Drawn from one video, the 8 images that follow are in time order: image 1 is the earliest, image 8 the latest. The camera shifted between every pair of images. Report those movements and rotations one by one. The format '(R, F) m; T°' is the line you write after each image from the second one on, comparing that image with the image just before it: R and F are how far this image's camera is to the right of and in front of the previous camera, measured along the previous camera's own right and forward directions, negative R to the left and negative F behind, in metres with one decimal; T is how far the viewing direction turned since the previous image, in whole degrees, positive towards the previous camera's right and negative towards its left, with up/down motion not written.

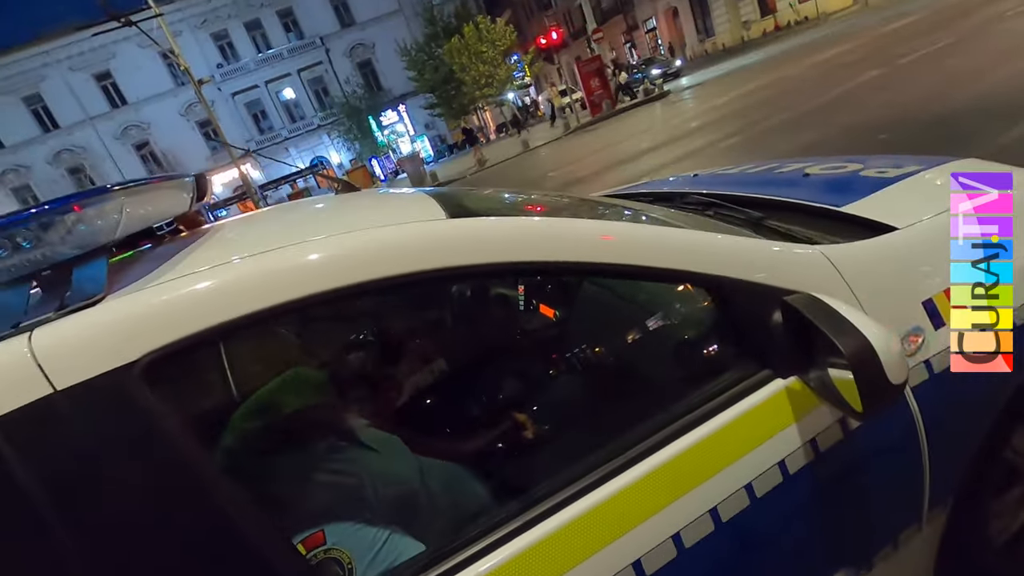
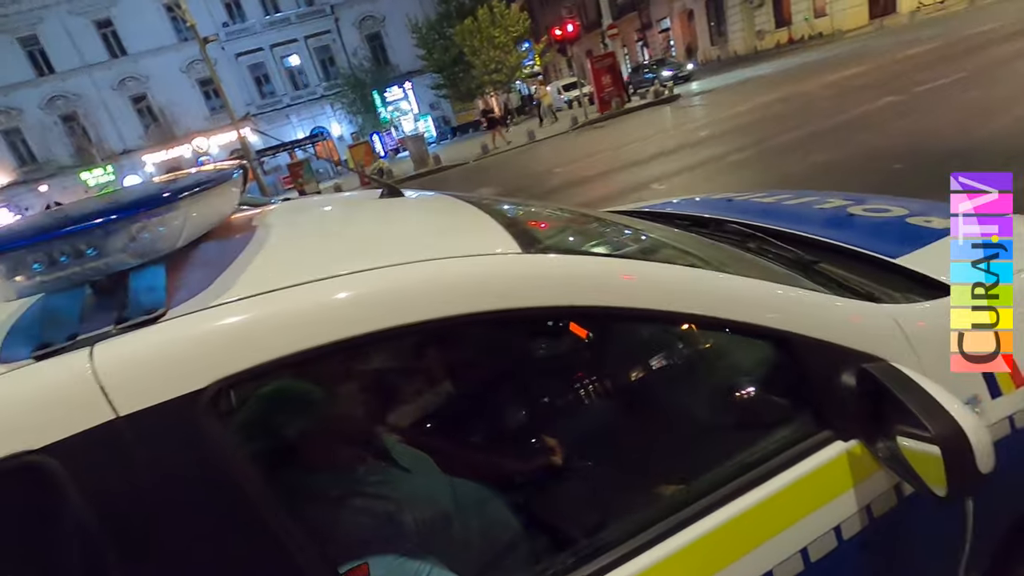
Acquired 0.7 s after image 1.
(-0.1, 0.0) m; +1°
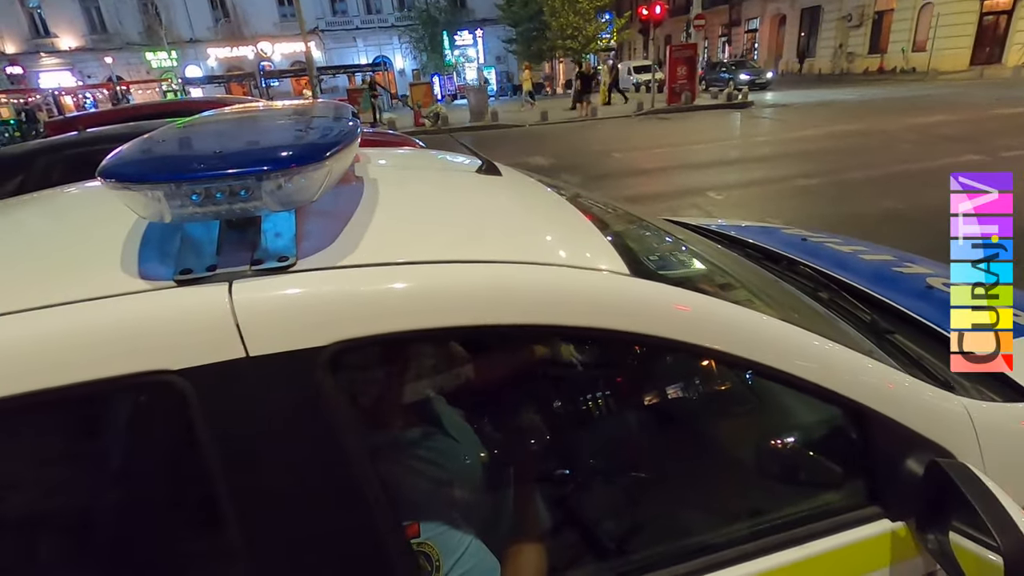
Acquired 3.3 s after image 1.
(-0.1, 0.0) m; -2°
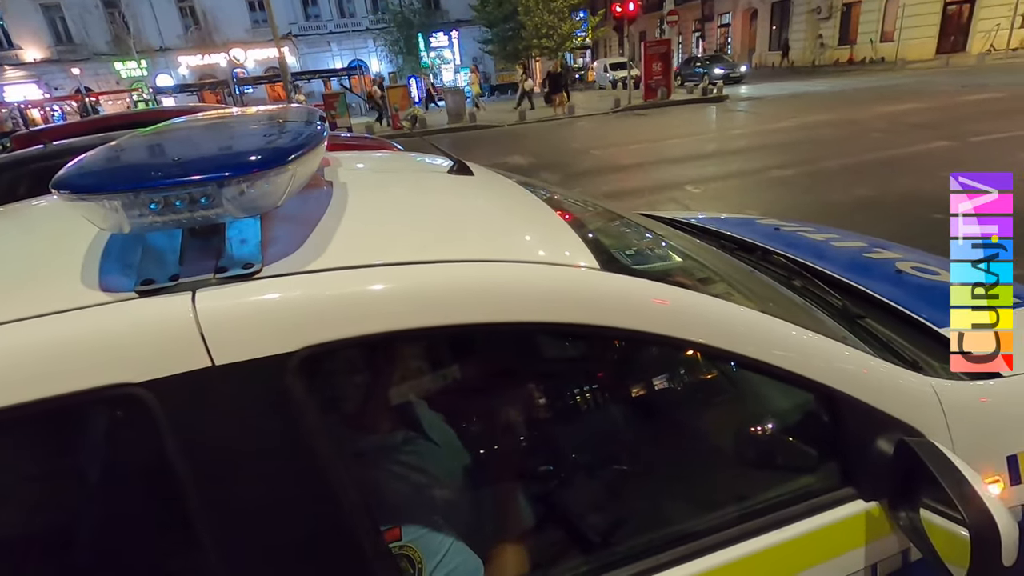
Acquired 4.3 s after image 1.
(0.0, 0.0) m; +1°
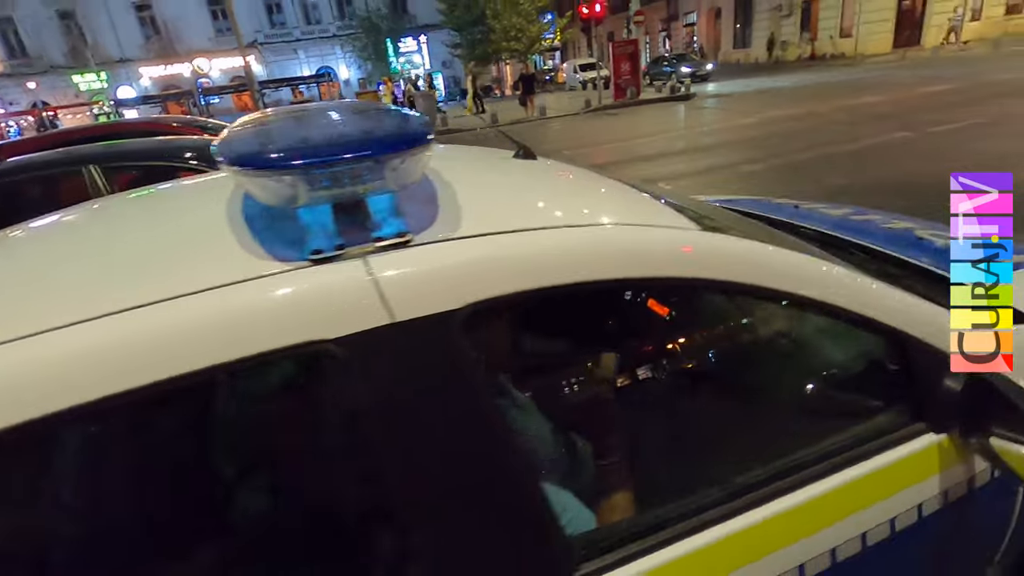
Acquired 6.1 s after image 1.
(-0.2, -0.1) m; +2°
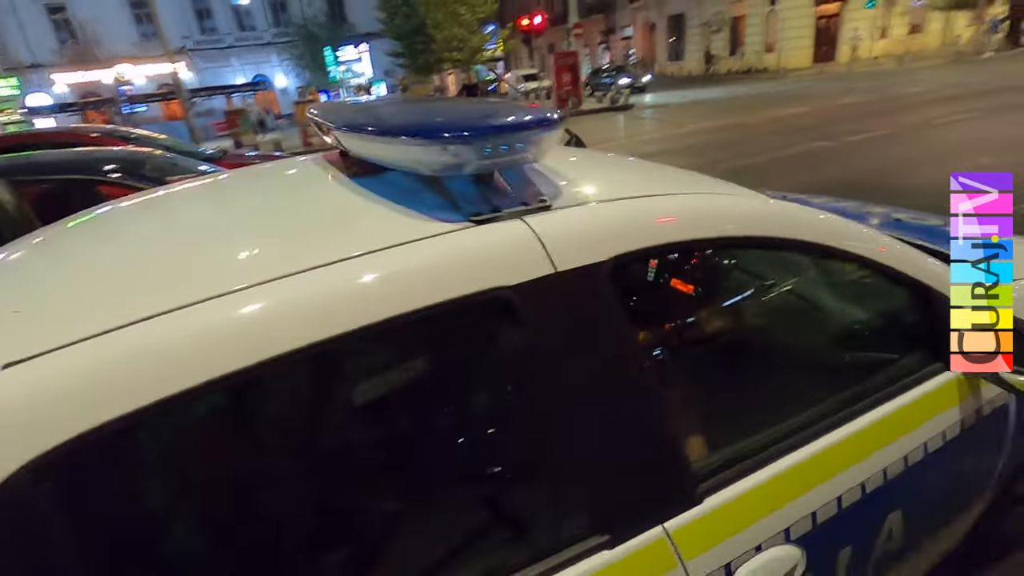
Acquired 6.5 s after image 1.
(-0.4, -0.2) m; +5°
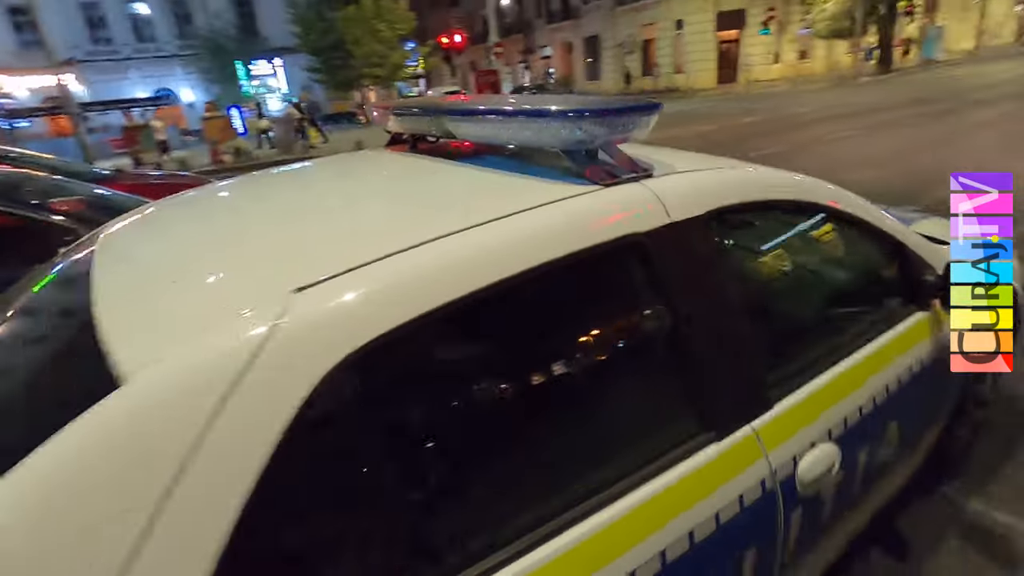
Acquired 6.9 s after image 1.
(-1.0, 0.0) m; +8°
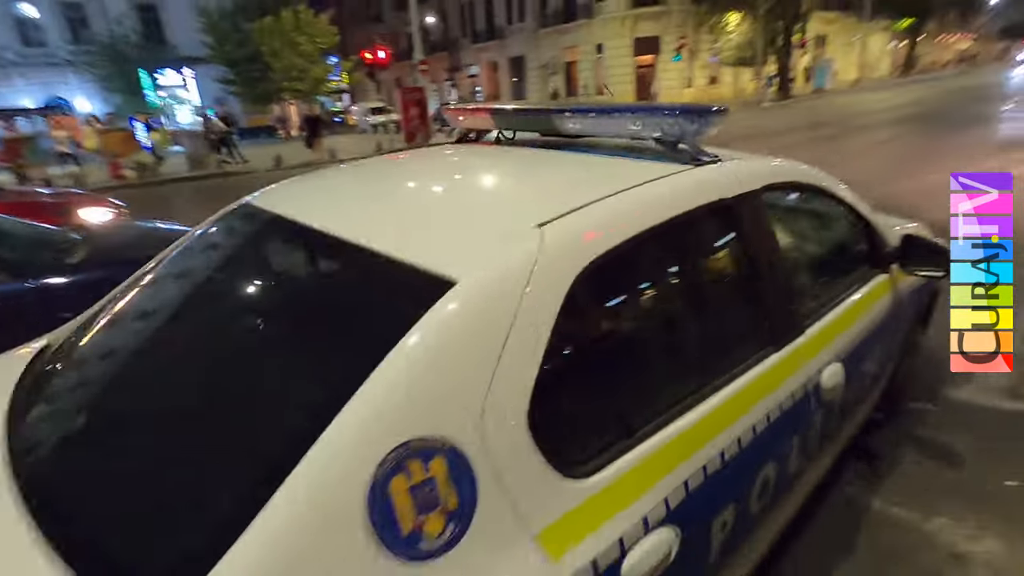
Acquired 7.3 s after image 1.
(-1.2, +0.3) m; +8°
